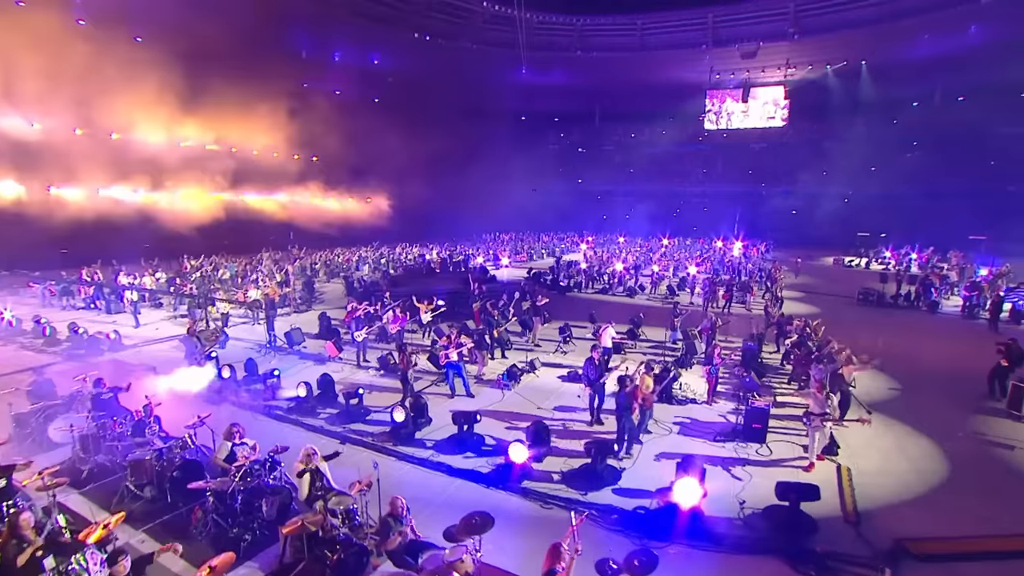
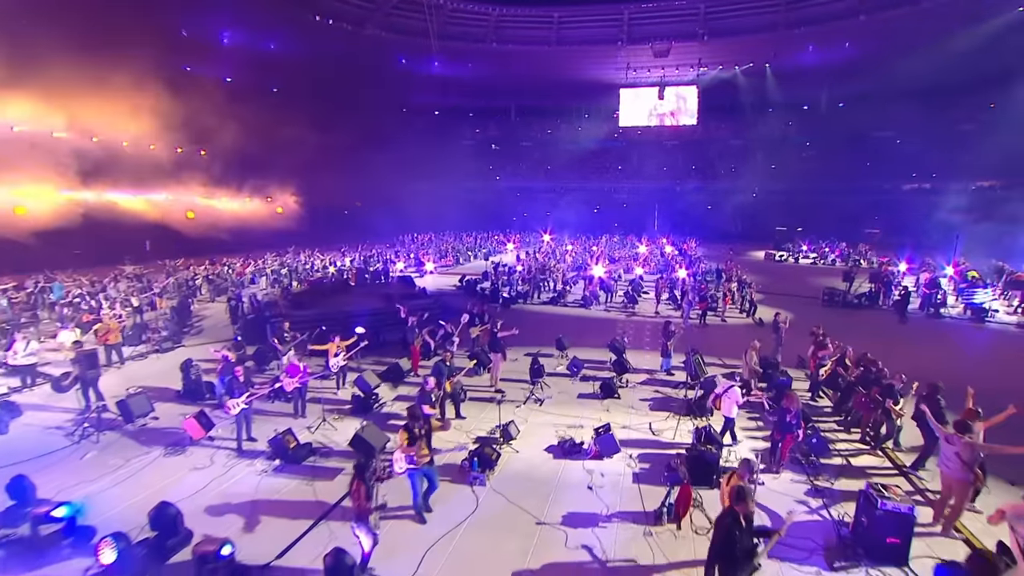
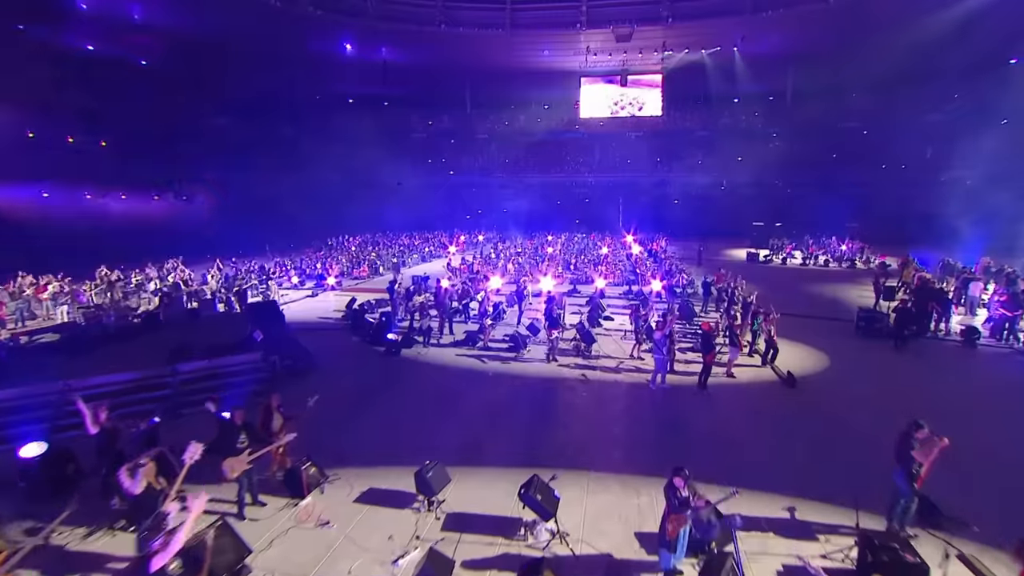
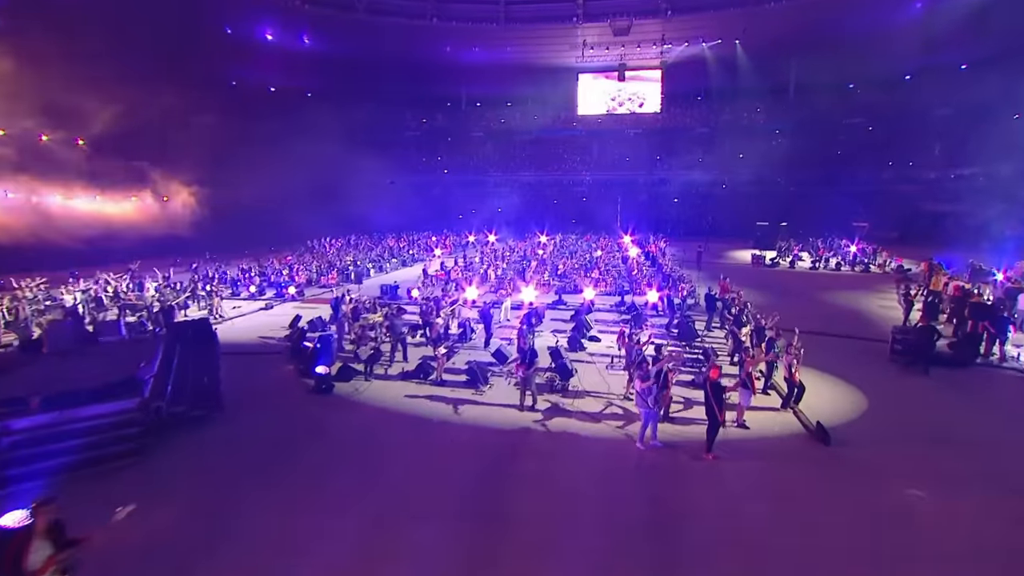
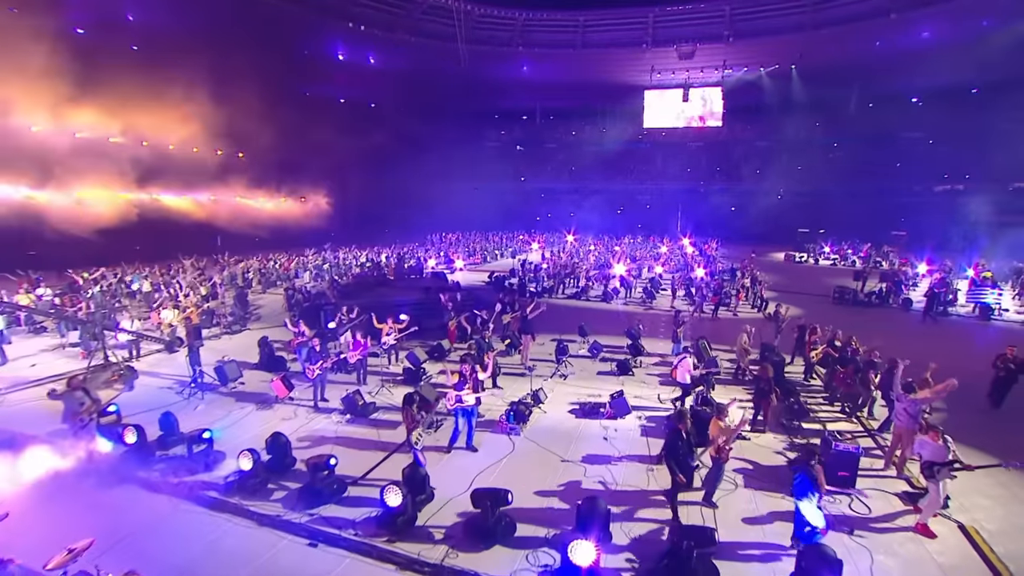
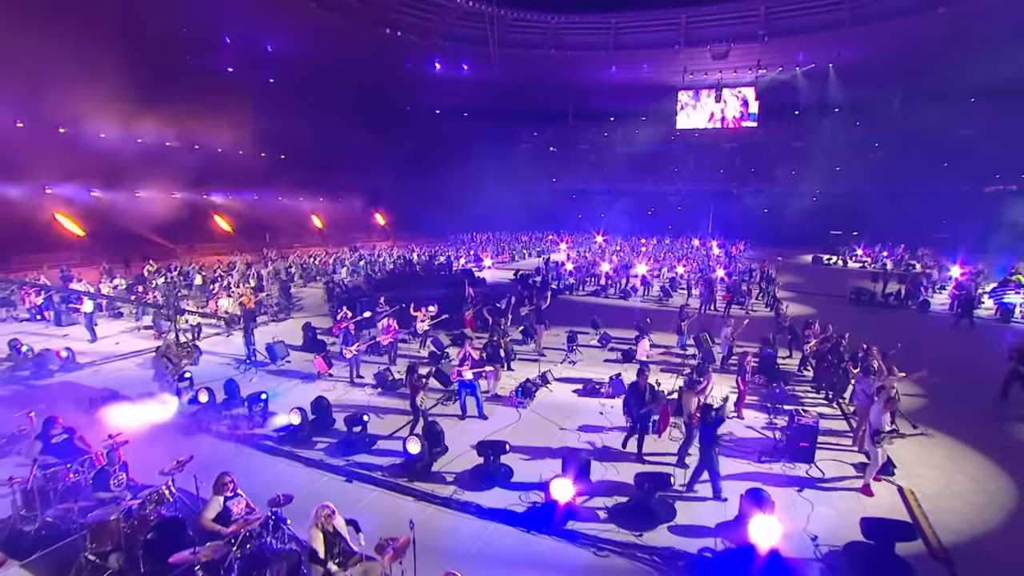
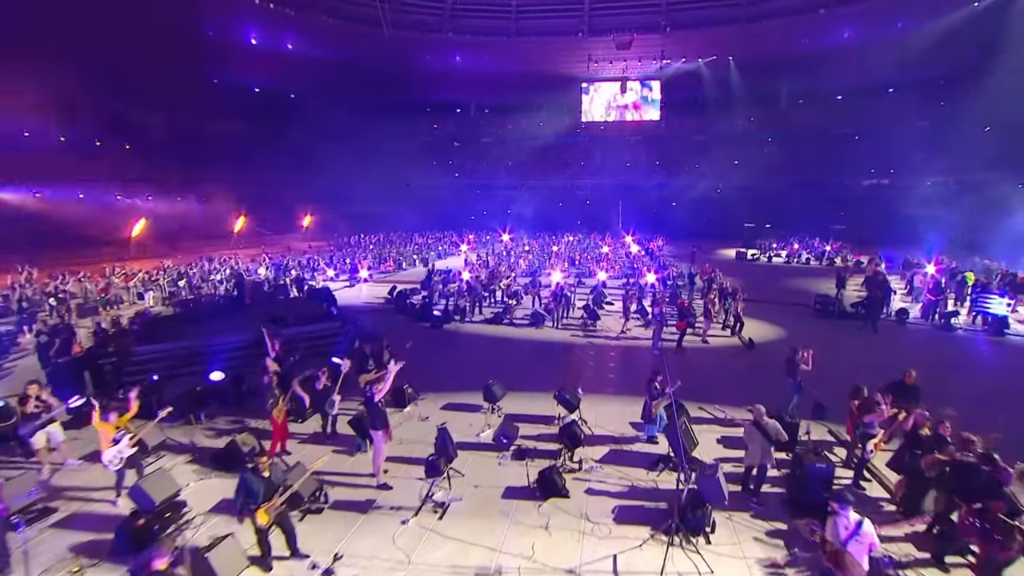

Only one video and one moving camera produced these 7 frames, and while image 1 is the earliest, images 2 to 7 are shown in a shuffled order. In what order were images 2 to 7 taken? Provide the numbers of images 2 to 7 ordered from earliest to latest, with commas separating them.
6, 5, 2, 7, 3, 4
